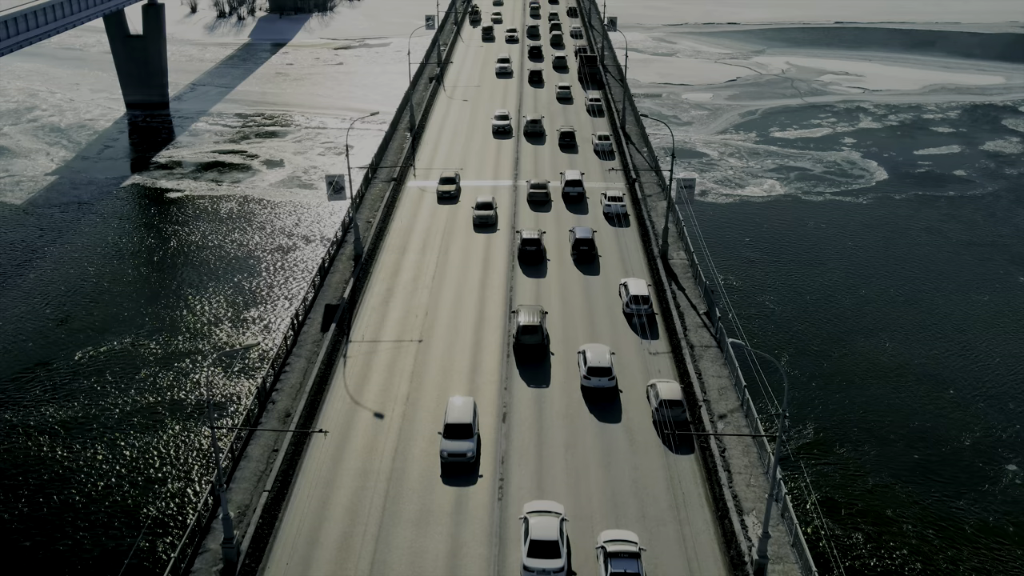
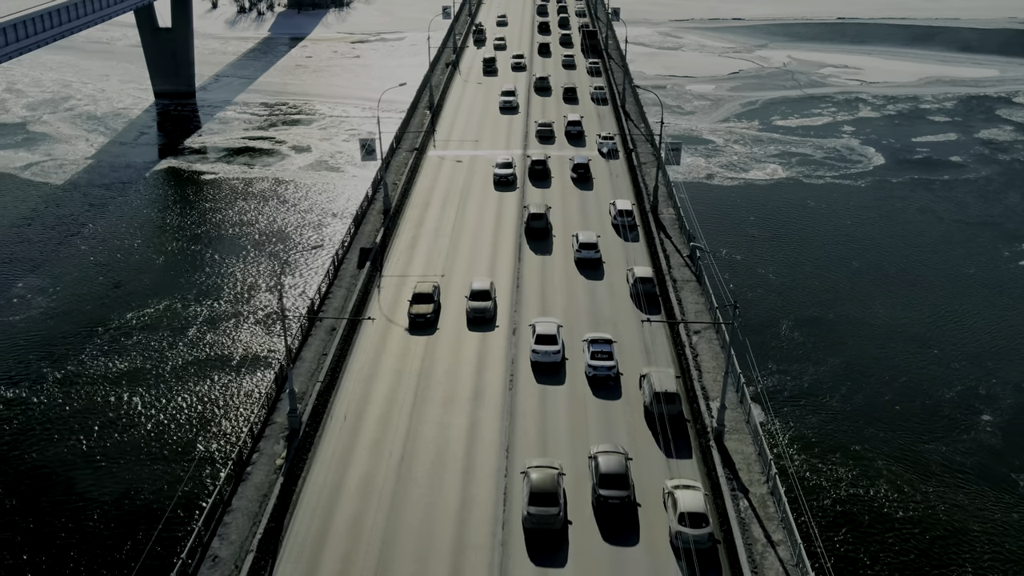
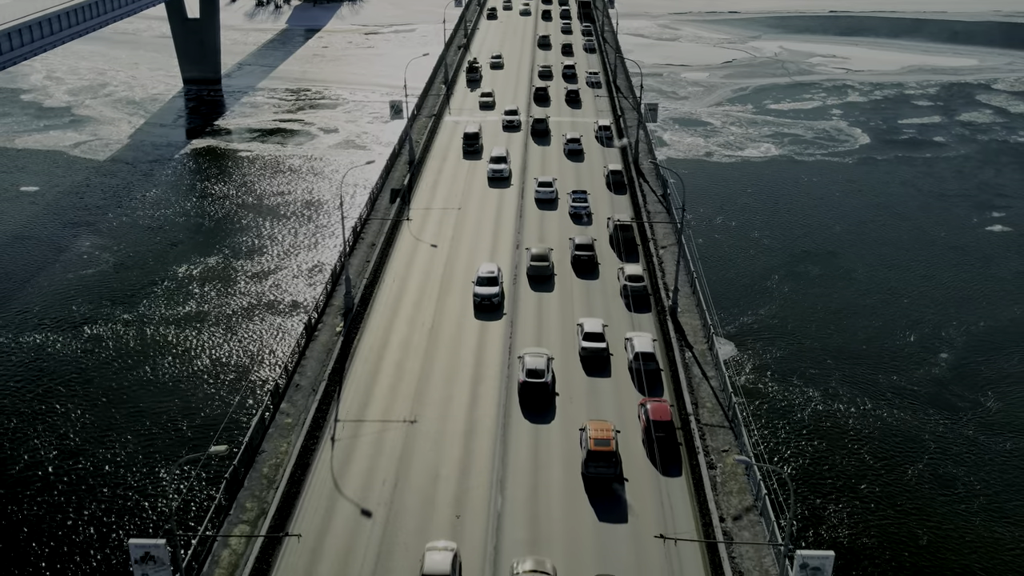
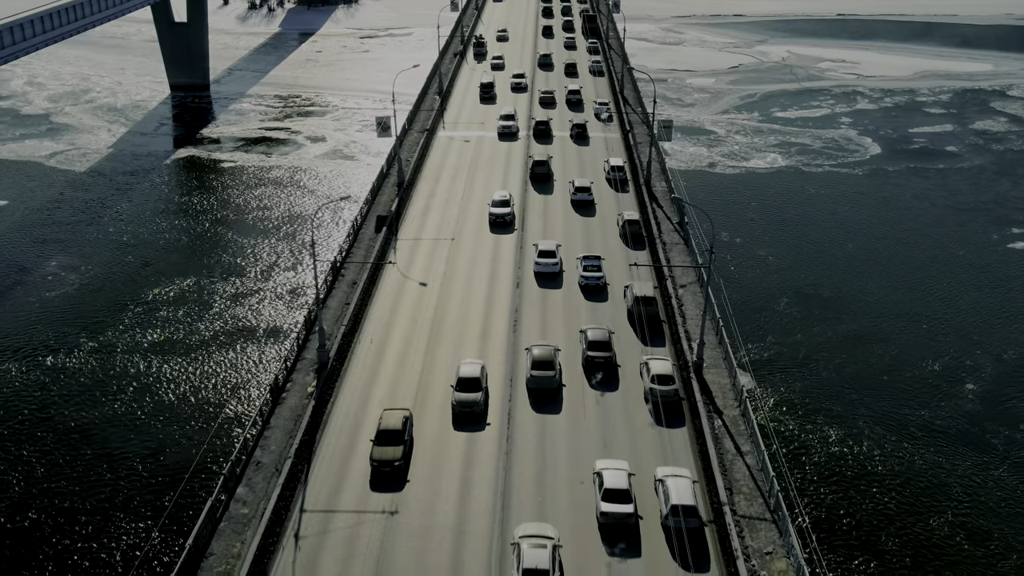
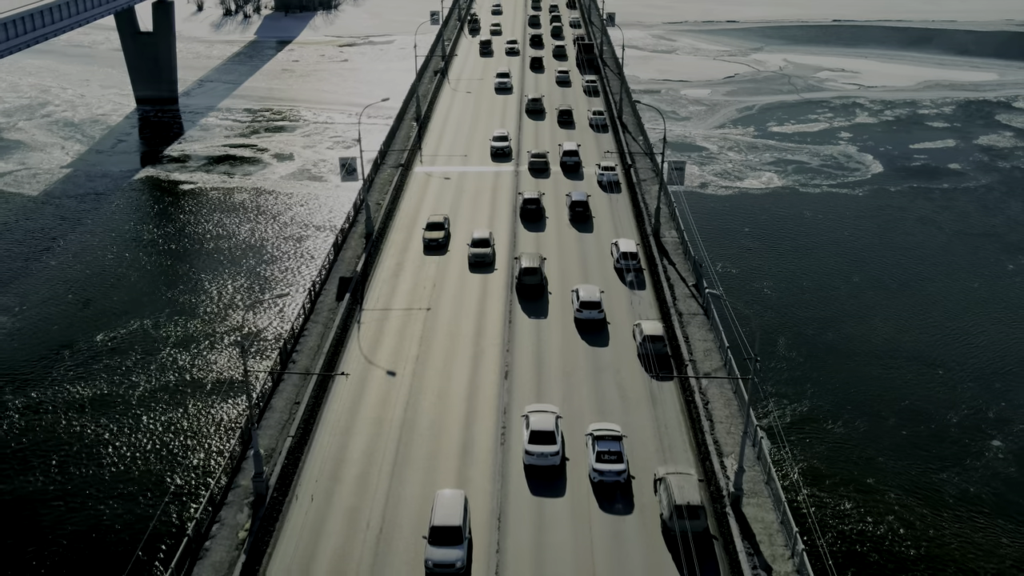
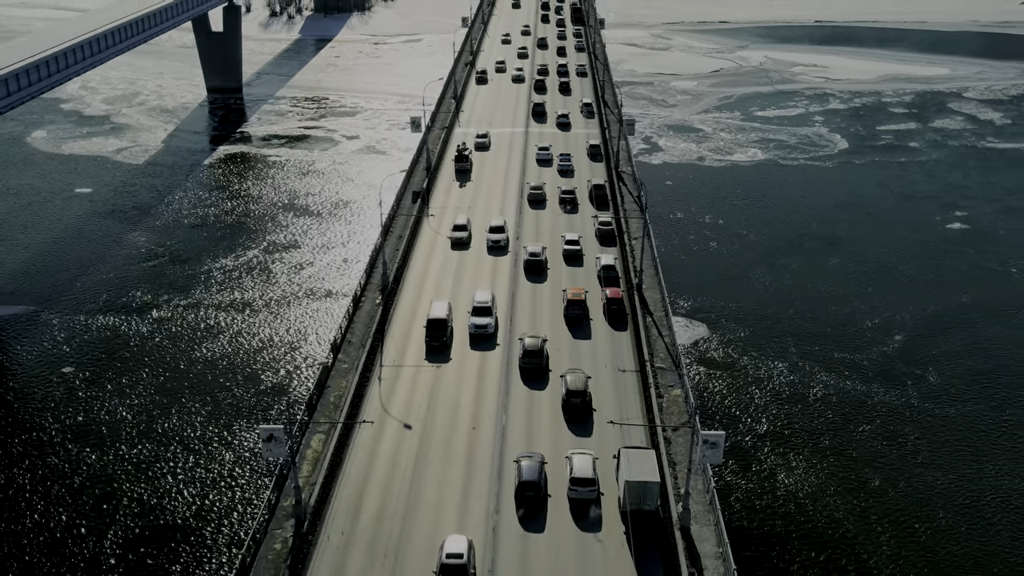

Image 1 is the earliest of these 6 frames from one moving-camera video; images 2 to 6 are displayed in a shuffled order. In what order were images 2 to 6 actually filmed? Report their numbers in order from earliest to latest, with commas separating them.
5, 2, 4, 3, 6
